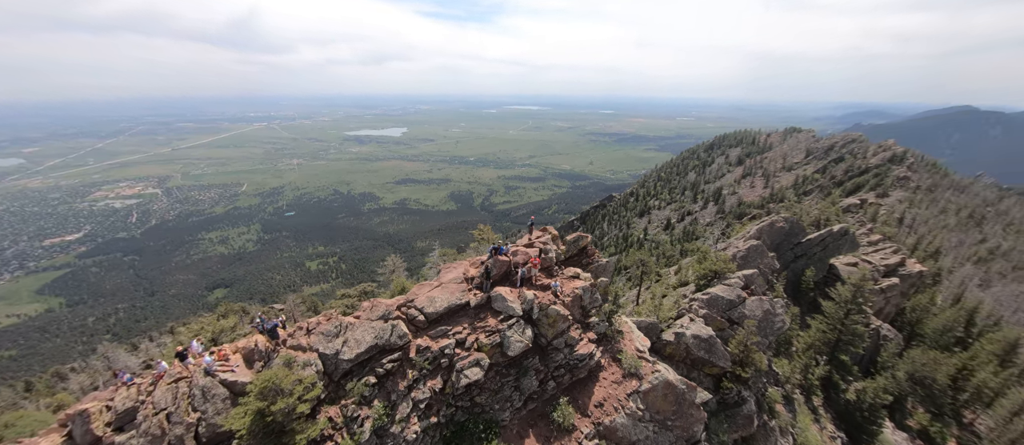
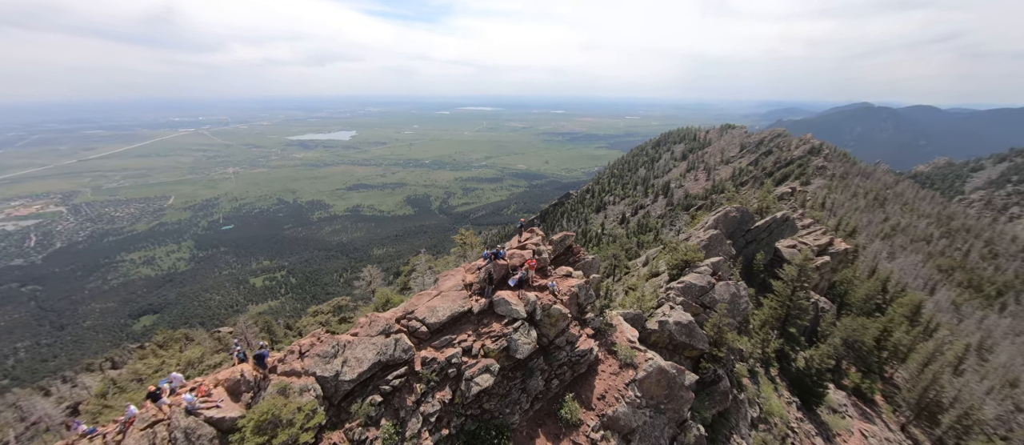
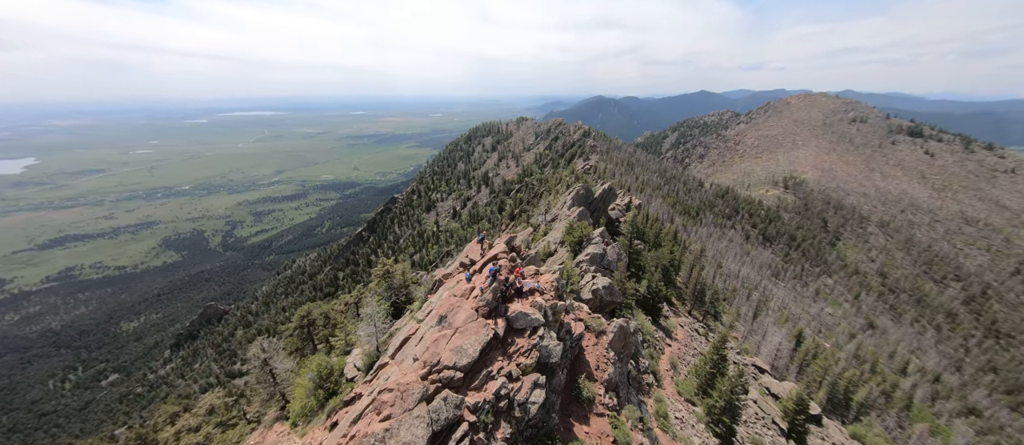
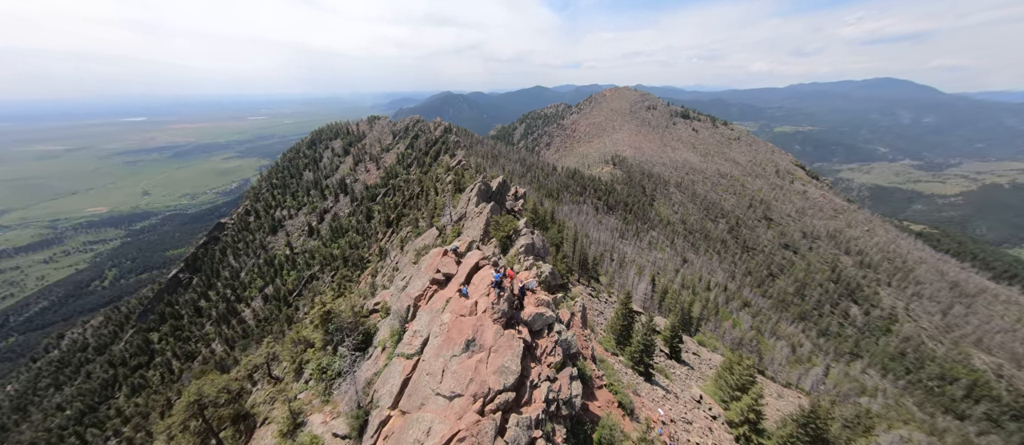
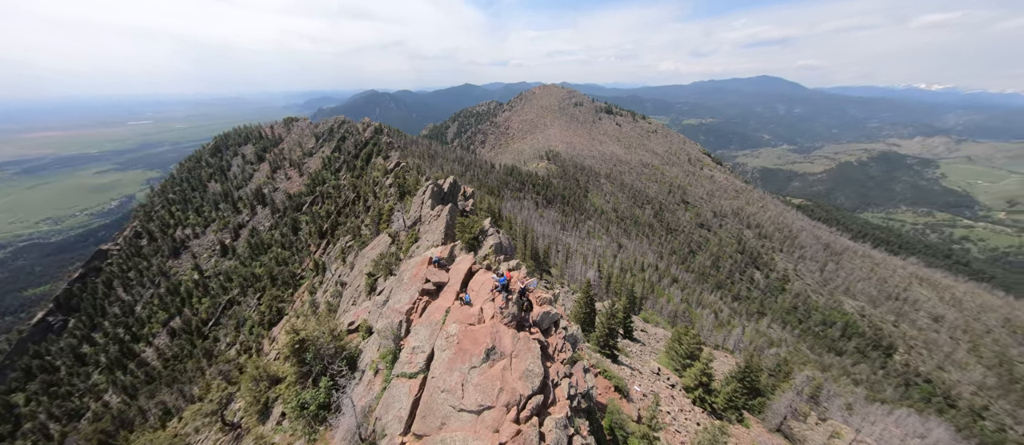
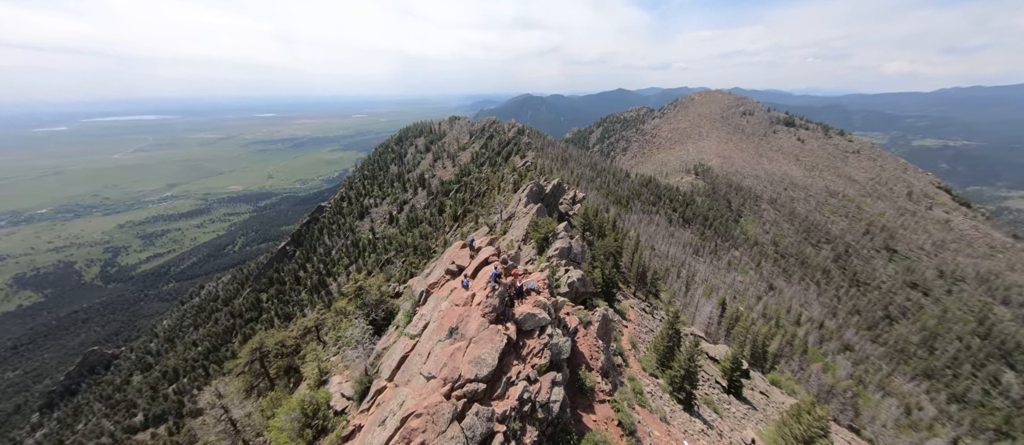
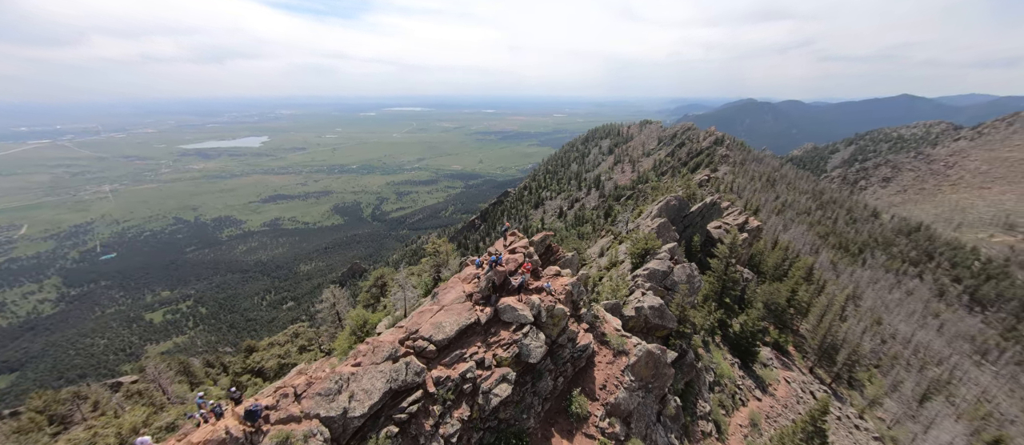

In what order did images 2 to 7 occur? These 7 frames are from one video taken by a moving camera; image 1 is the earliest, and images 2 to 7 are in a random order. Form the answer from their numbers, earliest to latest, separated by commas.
2, 7, 3, 6, 4, 5
